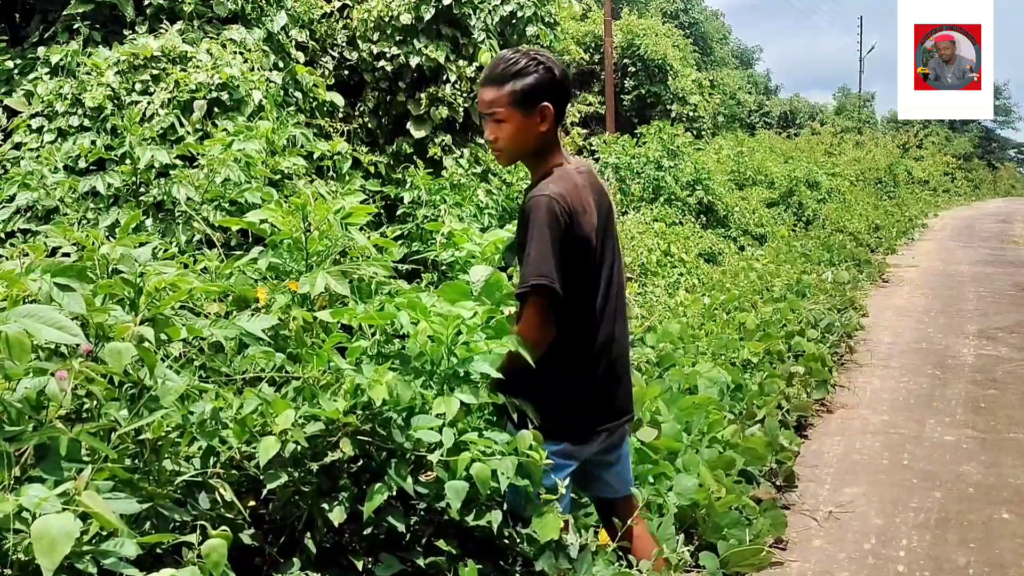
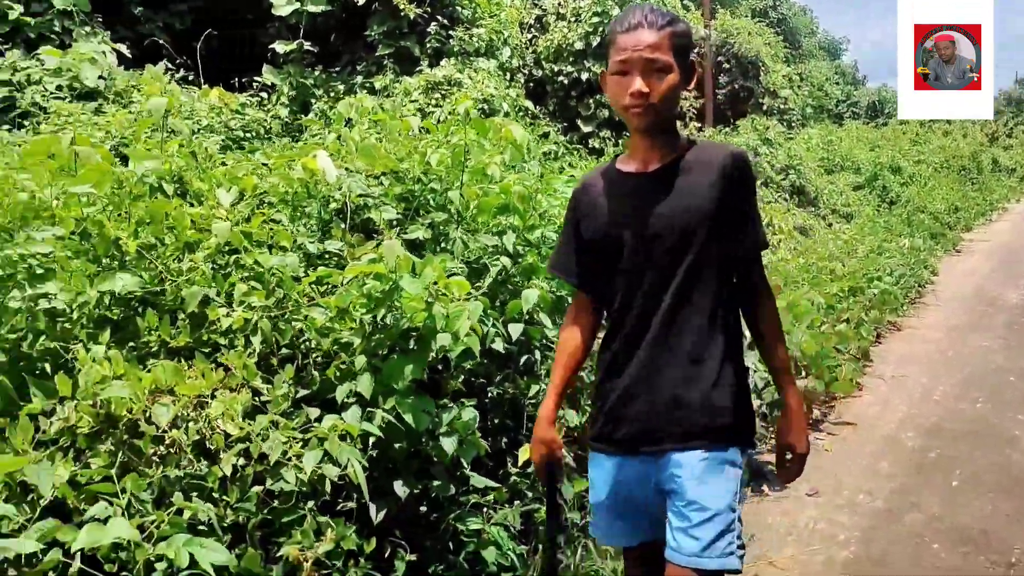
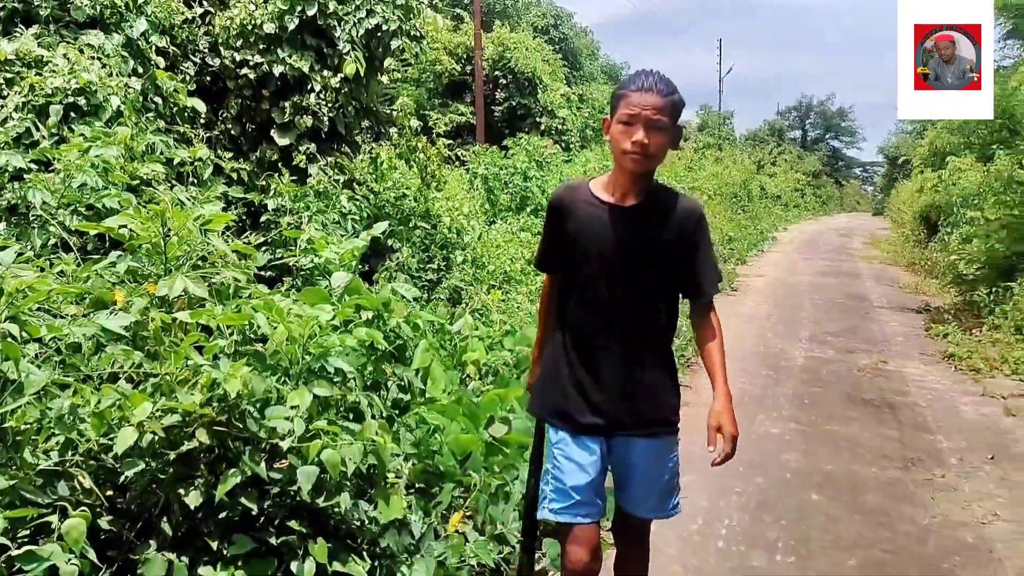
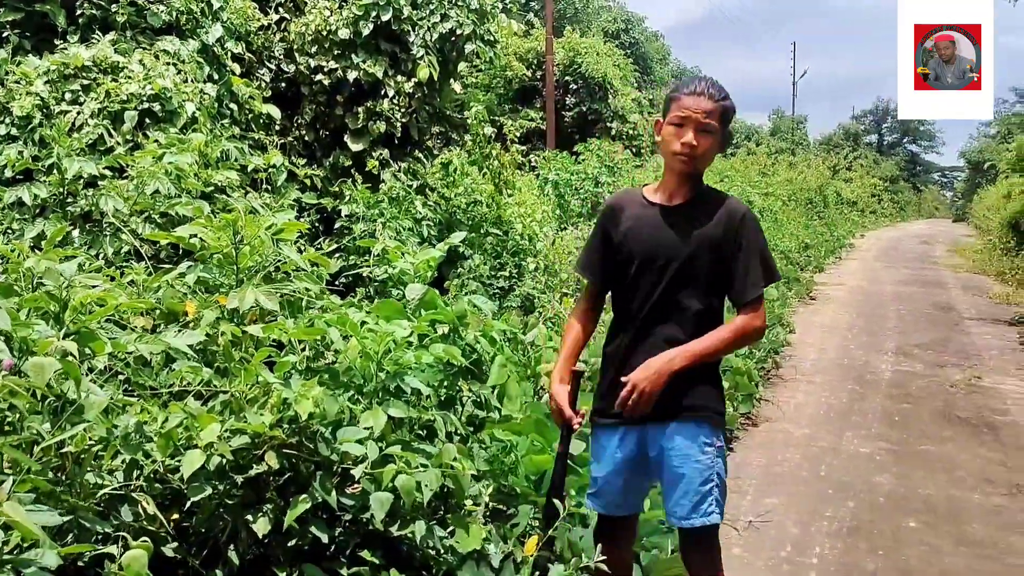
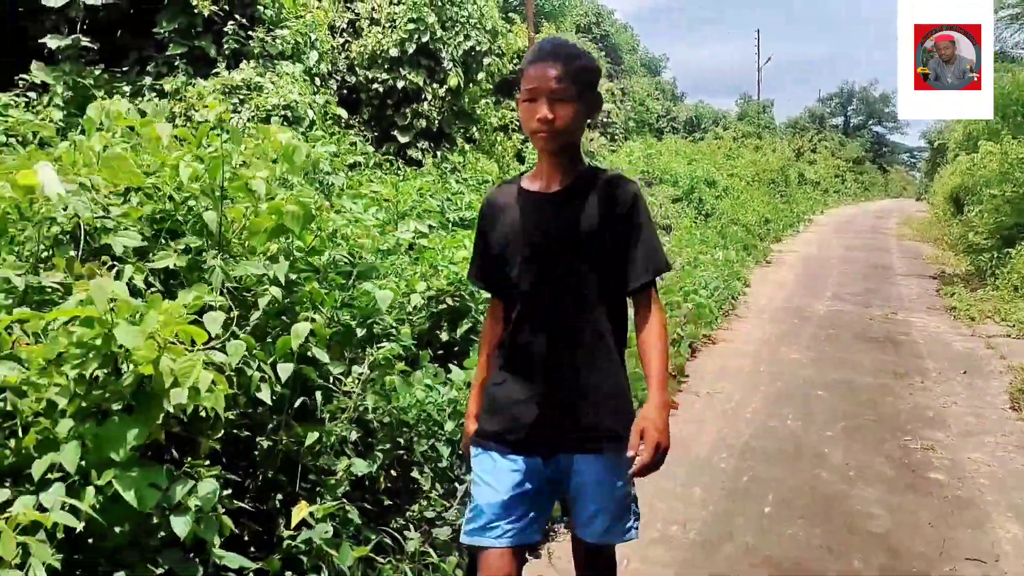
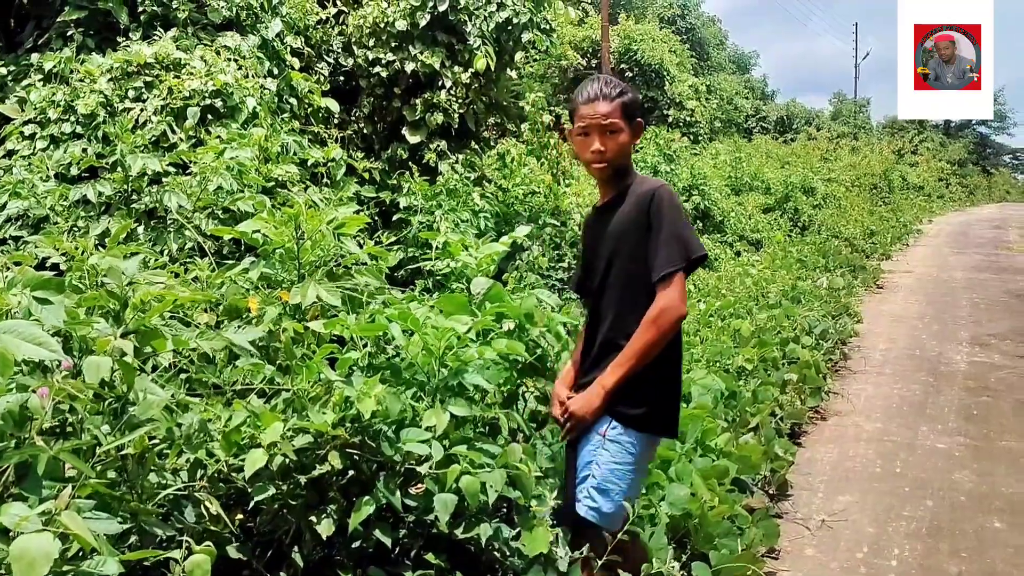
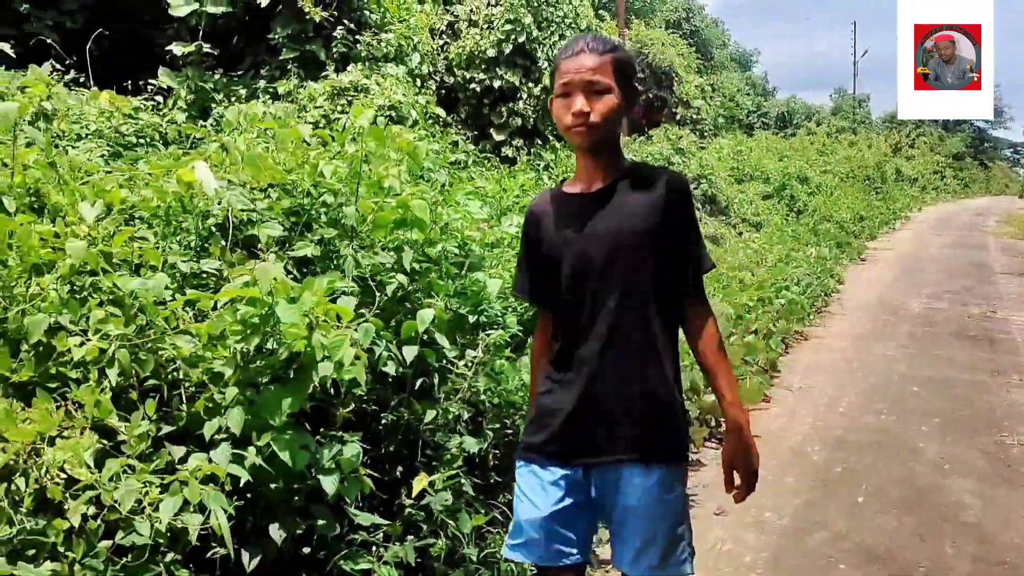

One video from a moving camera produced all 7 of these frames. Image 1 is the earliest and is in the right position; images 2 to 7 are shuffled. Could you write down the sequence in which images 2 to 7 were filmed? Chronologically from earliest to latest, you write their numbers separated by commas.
6, 4, 3, 5, 7, 2
